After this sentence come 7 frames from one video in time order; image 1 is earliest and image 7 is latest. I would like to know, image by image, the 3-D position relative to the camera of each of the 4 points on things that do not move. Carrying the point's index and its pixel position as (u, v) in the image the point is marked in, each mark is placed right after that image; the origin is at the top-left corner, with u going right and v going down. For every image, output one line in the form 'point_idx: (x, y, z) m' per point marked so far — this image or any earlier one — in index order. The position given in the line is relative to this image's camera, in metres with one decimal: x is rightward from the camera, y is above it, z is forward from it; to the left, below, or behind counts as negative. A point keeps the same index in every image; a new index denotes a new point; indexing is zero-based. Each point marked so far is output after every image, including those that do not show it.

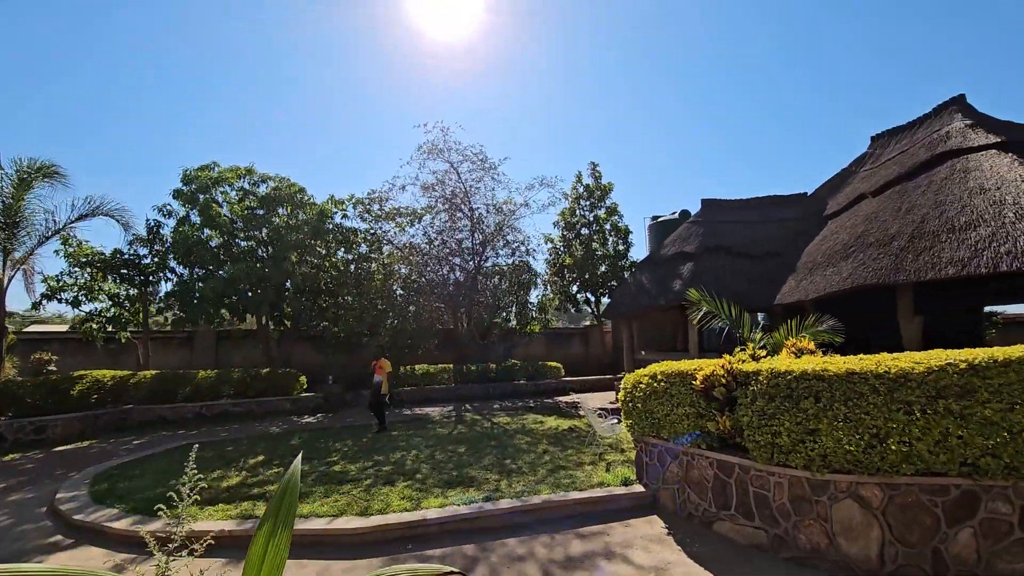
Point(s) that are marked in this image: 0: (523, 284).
0: (+0.3, +0.1, +14.7) m
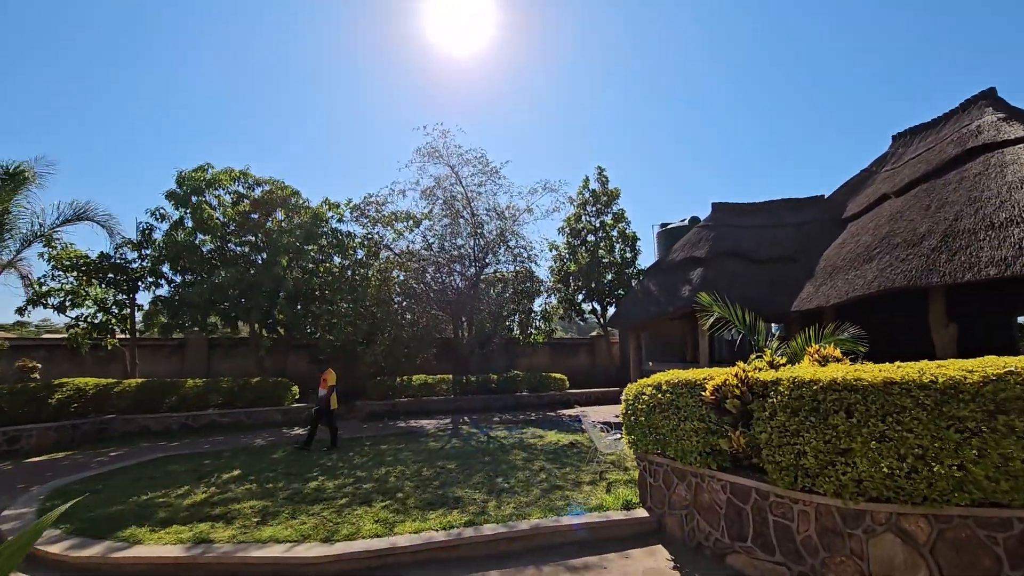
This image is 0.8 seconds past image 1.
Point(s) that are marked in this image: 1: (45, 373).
0: (+0.3, -0.1, +14.2) m
1: (-10.2, -1.9, +11.2) m
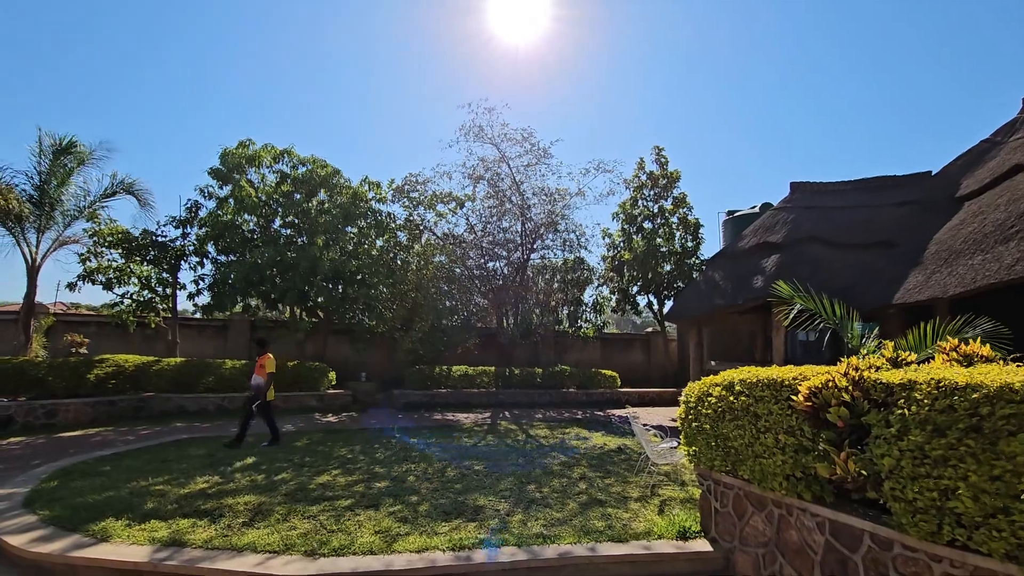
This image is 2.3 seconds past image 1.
0: (+1.6, +0.2, +13.1) m
1: (-9.3, -1.4, +11.4) m
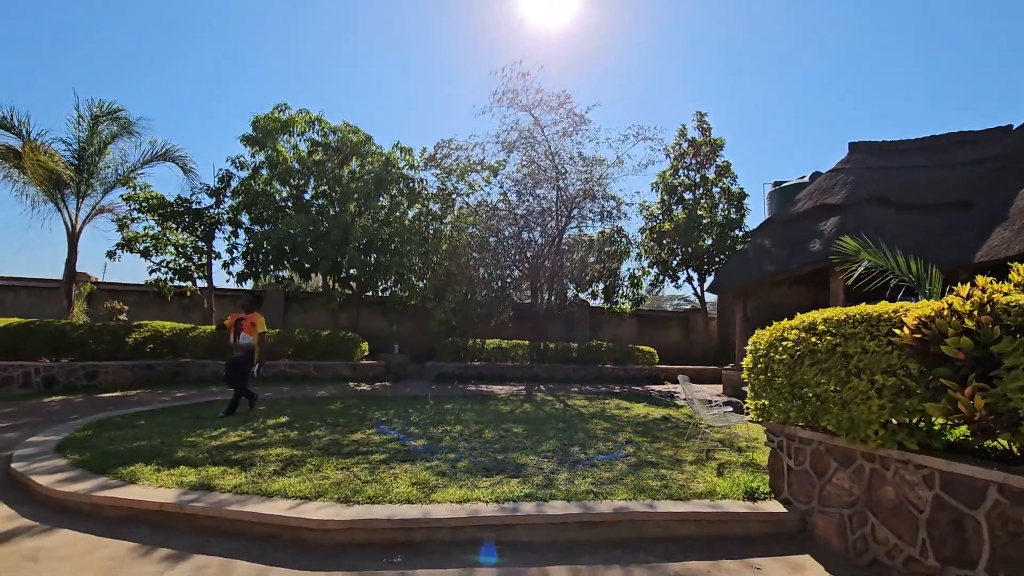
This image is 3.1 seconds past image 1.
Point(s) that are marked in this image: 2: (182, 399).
0: (+2.4, +0.8, +12.6) m
1: (-8.5, -0.7, +11.5) m
2: (-5.3, -1.8, +8.2) m
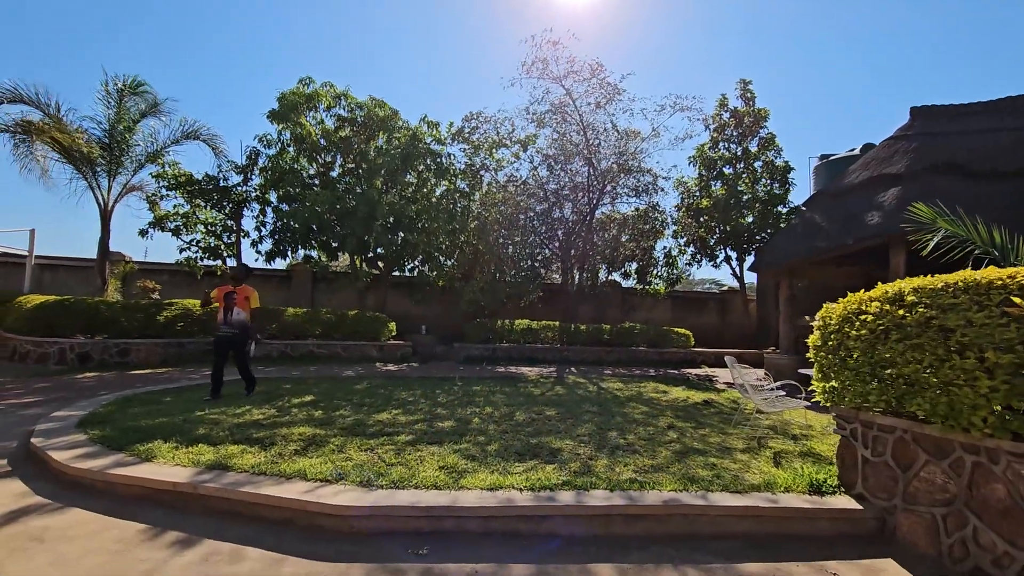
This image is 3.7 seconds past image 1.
0: (+3.1, +1.3, +12.1) m
1: (-7.8, -0.2, +11.6) m
2: (-4.8, -1.4, +8.1) m
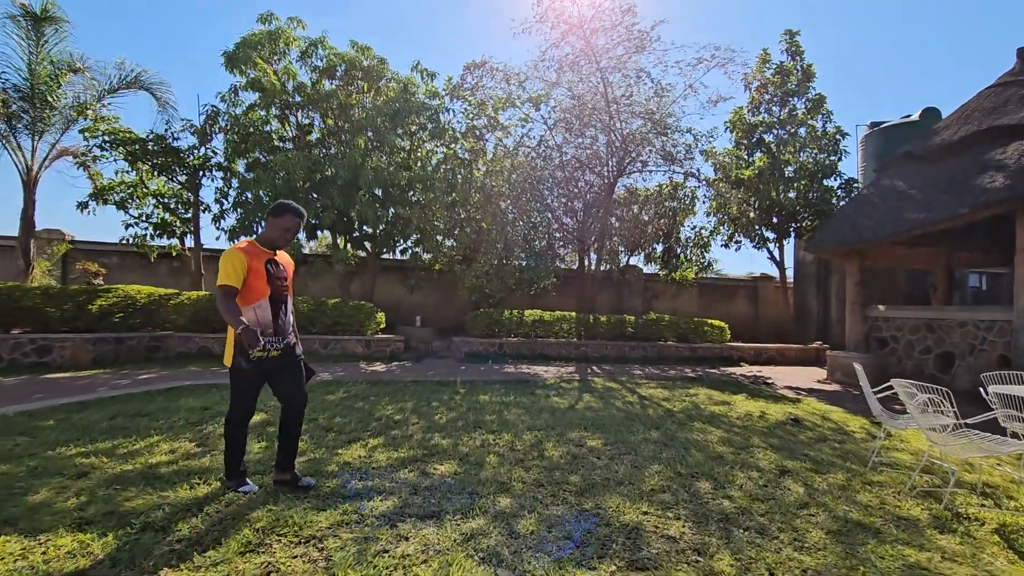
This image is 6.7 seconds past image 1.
0: (+3.3, +1.6, +10.4) m
1: (-7.6, +0.1, +9.9) m
2: (-4.6, -1.2, +6.4) m
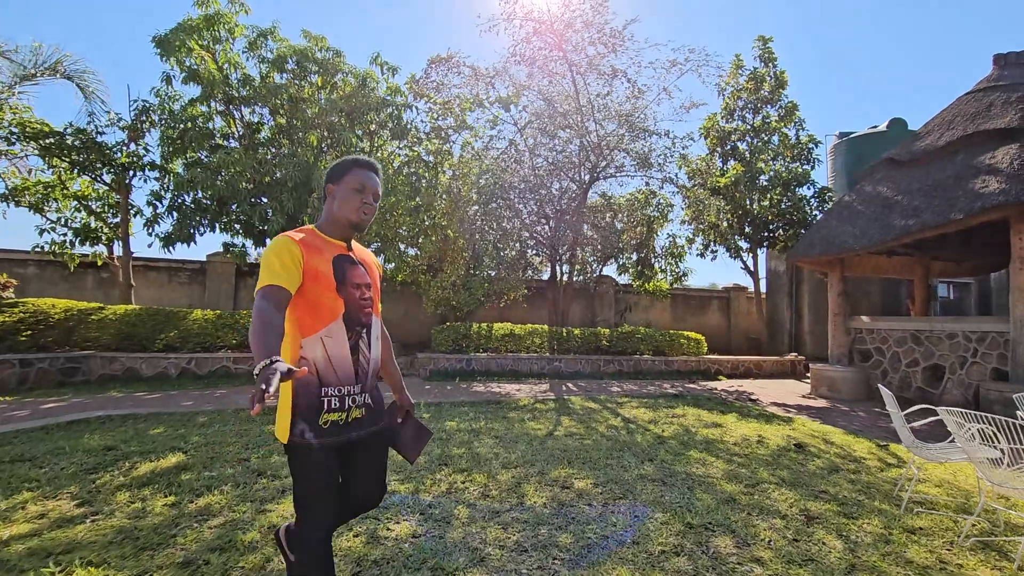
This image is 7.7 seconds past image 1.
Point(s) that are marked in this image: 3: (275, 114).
0: (+2.7, +1.4, +10.0) m
1: (-8.2, -0.1, +8.7) m
2: (-4.9, -1.3, +5.4) m
3: (-3.9, +2.8, +8.4) m
